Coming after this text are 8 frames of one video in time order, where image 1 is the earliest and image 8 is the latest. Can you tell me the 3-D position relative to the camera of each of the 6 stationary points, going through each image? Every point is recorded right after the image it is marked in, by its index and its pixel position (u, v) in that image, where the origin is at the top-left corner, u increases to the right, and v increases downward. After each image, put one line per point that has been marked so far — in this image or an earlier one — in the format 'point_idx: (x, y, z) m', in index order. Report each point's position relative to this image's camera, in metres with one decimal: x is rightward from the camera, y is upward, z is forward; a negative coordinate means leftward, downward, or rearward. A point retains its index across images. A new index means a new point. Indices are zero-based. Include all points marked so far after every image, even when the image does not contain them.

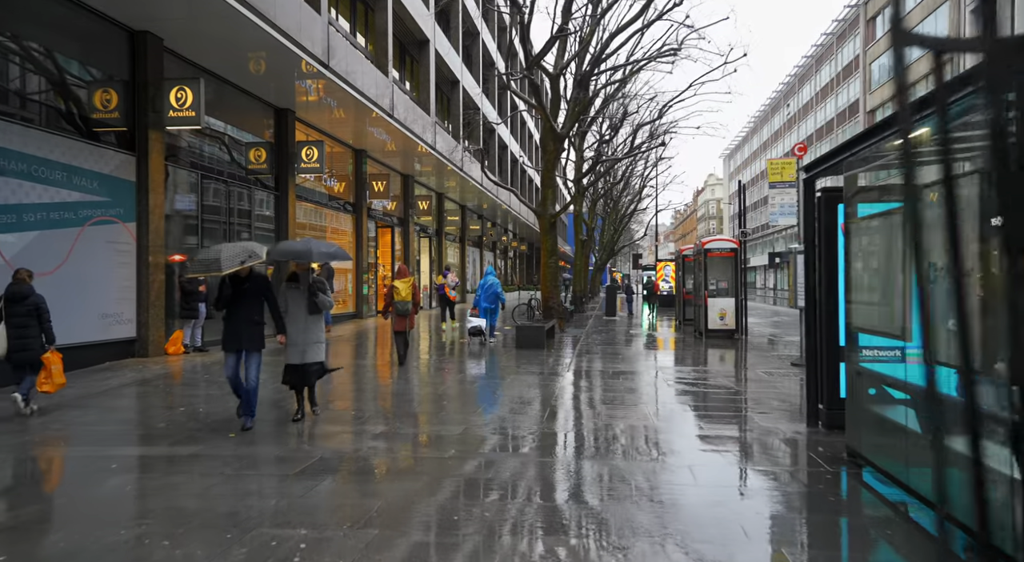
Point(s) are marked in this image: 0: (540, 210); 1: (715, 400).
0: (+0.7, +1.8, +18.4) m
1: (+2.8, -1.5, +10.2) m
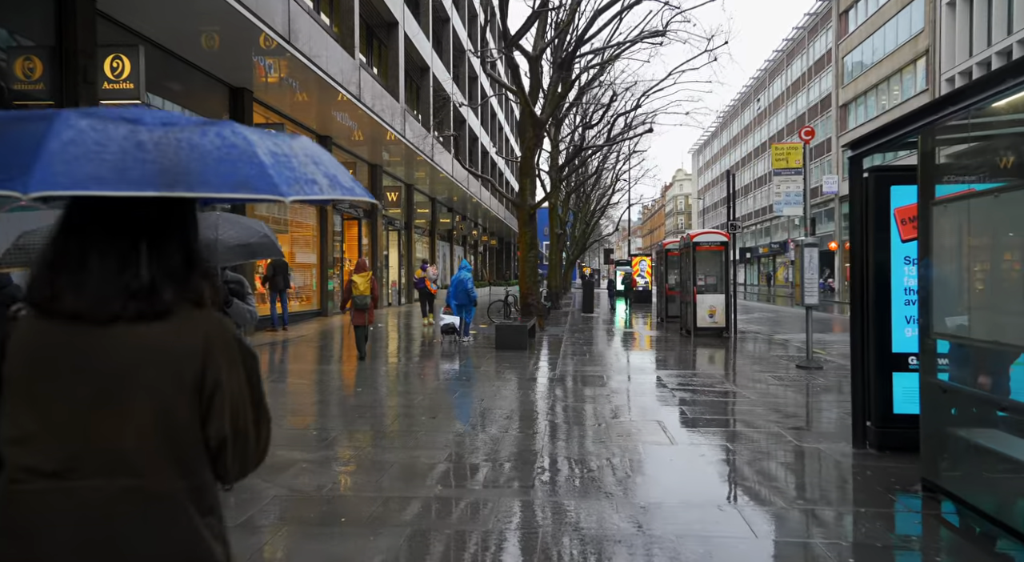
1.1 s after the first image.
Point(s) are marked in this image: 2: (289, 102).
0: (+0.1, +1.9, +17.3) m
1: (+2.6, -1.5, +9.2) m
2: (-5.5, +4.4, +18.0) m
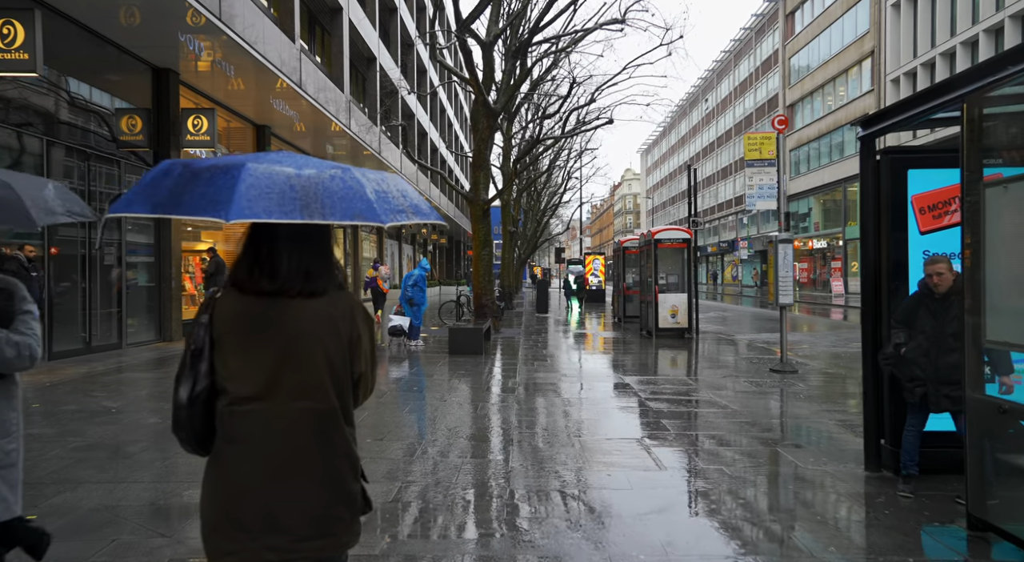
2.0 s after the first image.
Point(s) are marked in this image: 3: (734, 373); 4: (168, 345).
0: (-0.9, +1.9, +16.4) m
1: (+2.1, -1.5, +8.5) m
2: (-6.6, +4.4, +16.7) m
3: (+3.6, -1.5, +12.2) m
4: (-6.2, -1.2, +13.2) m
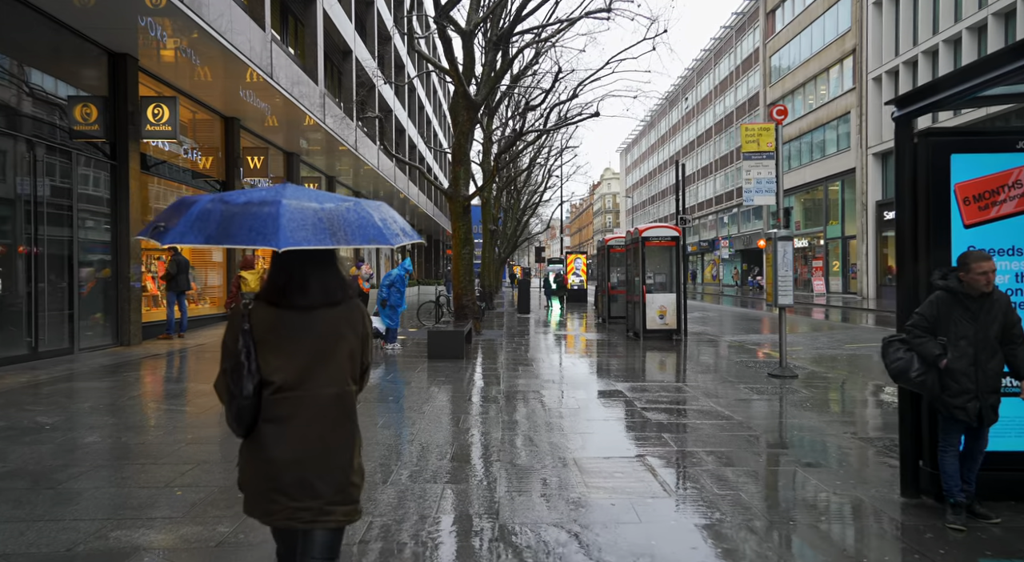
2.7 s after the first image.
0: (-1.3, +1.9, +15.7) m
1: (+1.9, -1.5, +7.9) m
2: (-7.0, +4.4, +15.8) m
3: (+3.3, -1.5, +11.6) m
4: (-6.5, -1.2, +12.4) m
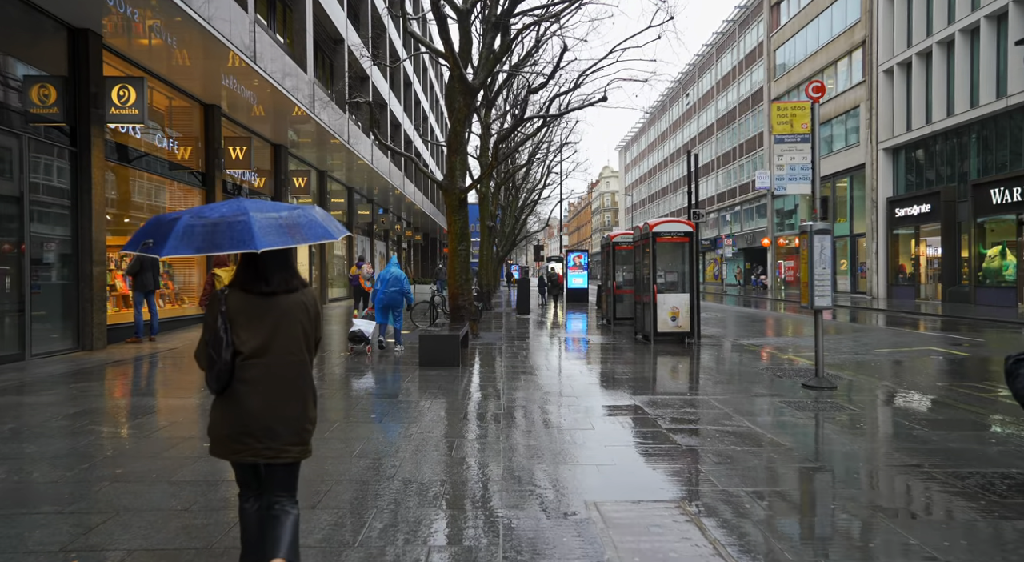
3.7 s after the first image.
0: (-1.3, +1.9, +14.6) m
1: (+1.9, -1.5, +6.8) m
2: (-7.0, +4.4, +14.7) m
3: (+3.3, -1.5, +10.5) m
4: (-6.5, -1.1, +11.3) m
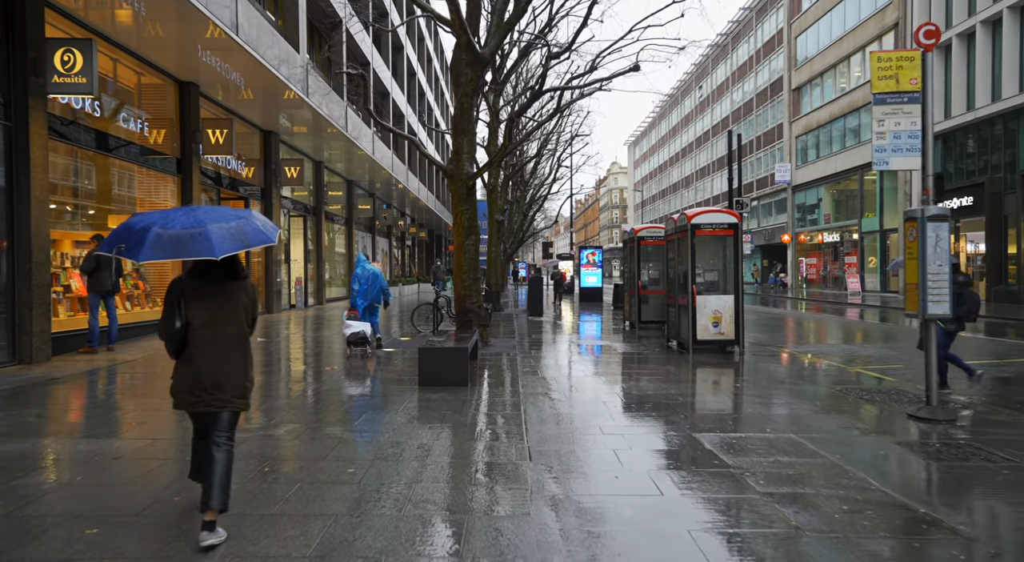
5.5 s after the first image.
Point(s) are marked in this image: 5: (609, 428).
0: (-1.1, +1.9, +12.8) m
1: (+2.1, -1.5, +4.9) m
2: (-6.7, +4.4, +12.9) m
3: (+3.5, -1.5, +8.7) m
4: (-6.3, -1.1, +9.5) m
5: (+0.9, -1.4, +6.6) m
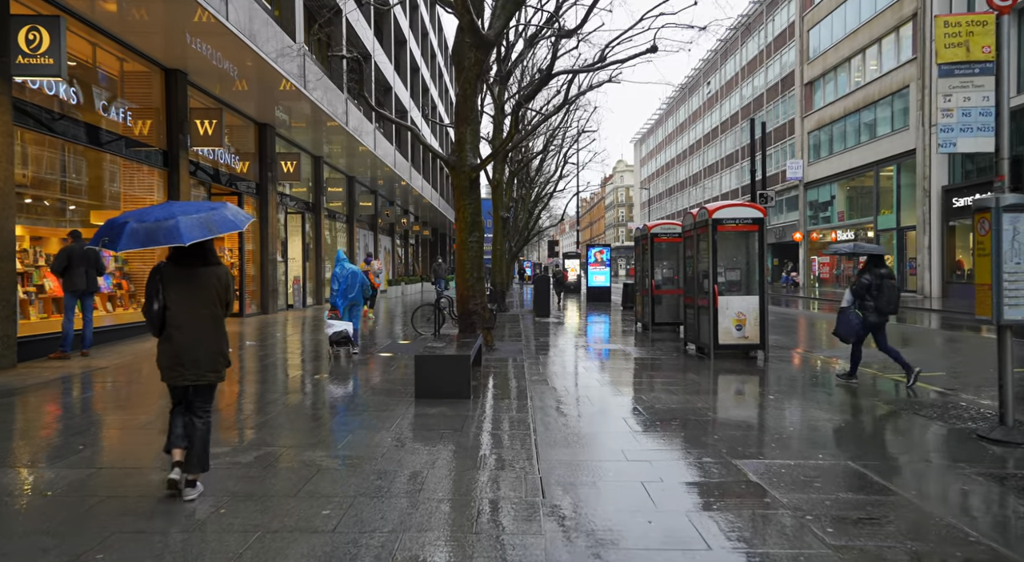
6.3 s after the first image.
0: (-1.0, +1.9, +11.9) m
1: (+2.2, -1.5, +4.1) m
2: (-6.6, +4.4, +12.1) m
3: (+3.6, -1.5, +7.8) m
4: (-6.2, -1.1, +8.7) m
5: (+0.9, -1.4, +5.7) m
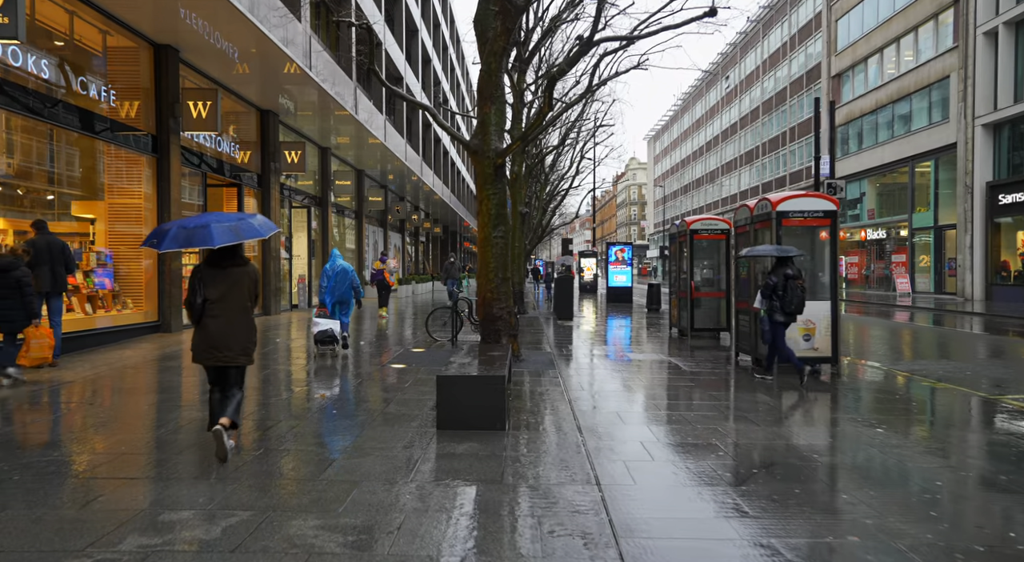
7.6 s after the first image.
0: (-0.5, +1.9, +10.5) m
1: (+2.5, -1.5, +2.6) m
2: (-6.2, +4.4, +10.7) m
3: (+4.0, -1.5, +6.3) m
4: (-5.8, -1.1, +7.3) m
5: (+1.3, -1.4, +4.3) m
